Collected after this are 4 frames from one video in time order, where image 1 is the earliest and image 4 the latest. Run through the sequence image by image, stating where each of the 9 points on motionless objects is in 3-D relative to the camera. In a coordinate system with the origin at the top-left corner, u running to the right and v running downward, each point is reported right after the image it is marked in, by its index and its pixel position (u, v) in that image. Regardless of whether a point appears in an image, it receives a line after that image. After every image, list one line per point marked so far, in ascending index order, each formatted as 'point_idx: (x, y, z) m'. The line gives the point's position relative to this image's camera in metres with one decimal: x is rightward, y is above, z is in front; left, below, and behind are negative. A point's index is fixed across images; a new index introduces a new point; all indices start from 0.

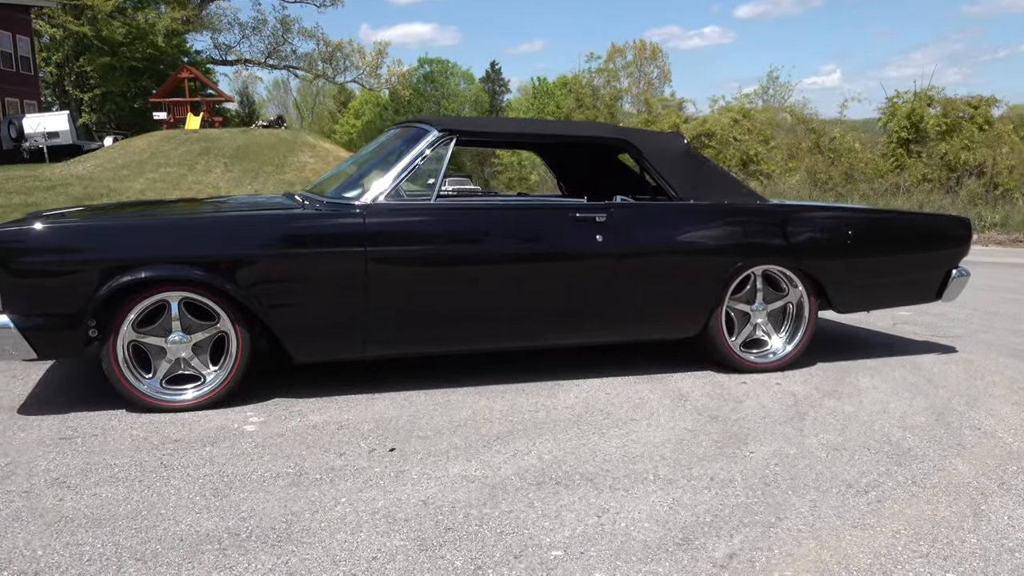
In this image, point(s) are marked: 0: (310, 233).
0: (-0.9, +0.3, +4.0) m
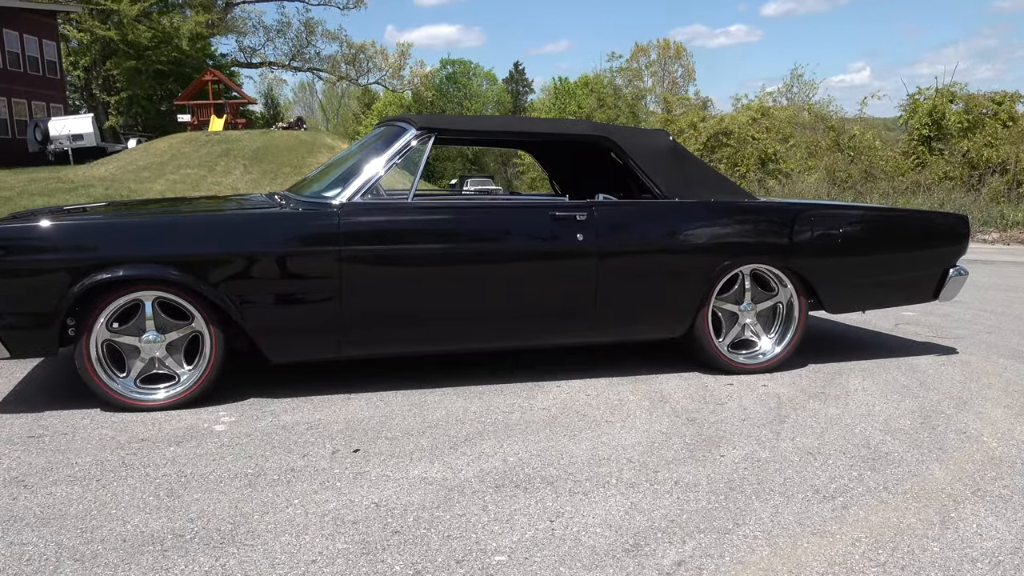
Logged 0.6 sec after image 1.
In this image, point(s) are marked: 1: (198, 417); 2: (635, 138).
0: (-1.0, +0.3, +3.9) m
1: (-1.4, -0.6, +3.7) m
2: (+0.6, +0.8, +4.6) m
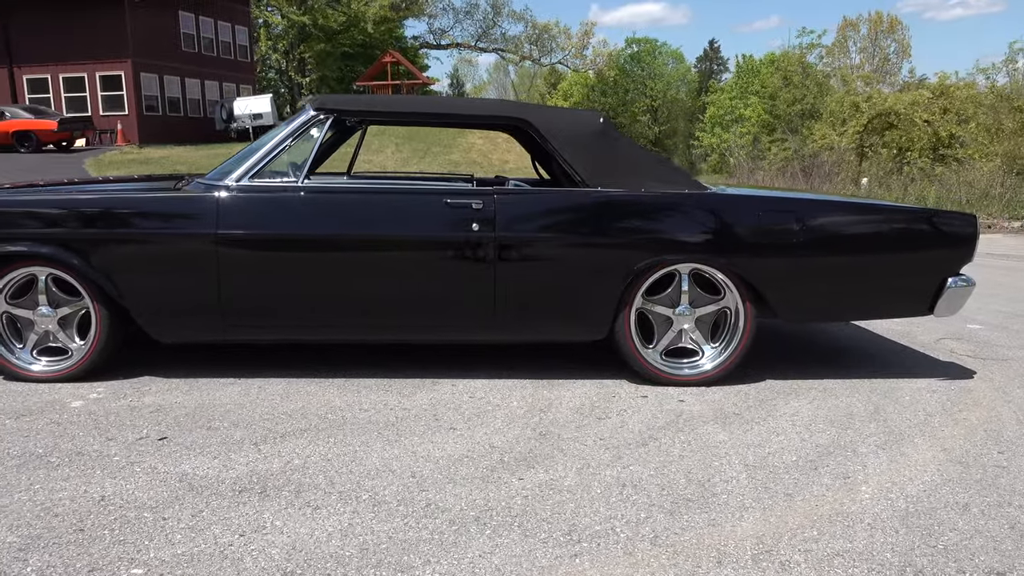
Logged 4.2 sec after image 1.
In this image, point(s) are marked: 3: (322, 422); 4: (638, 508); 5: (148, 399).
0: (-1.6, +0.3, +3.9) m
1: (-2.0, -0.5, +3.8) m
2: (+0.2, +0.8, +4.2) m
3: (-0.8, -0.5, +3.5) m
4: (+0.4, -0.7, +2.7) m
5: (-1.6, -0.5, +3.8) m
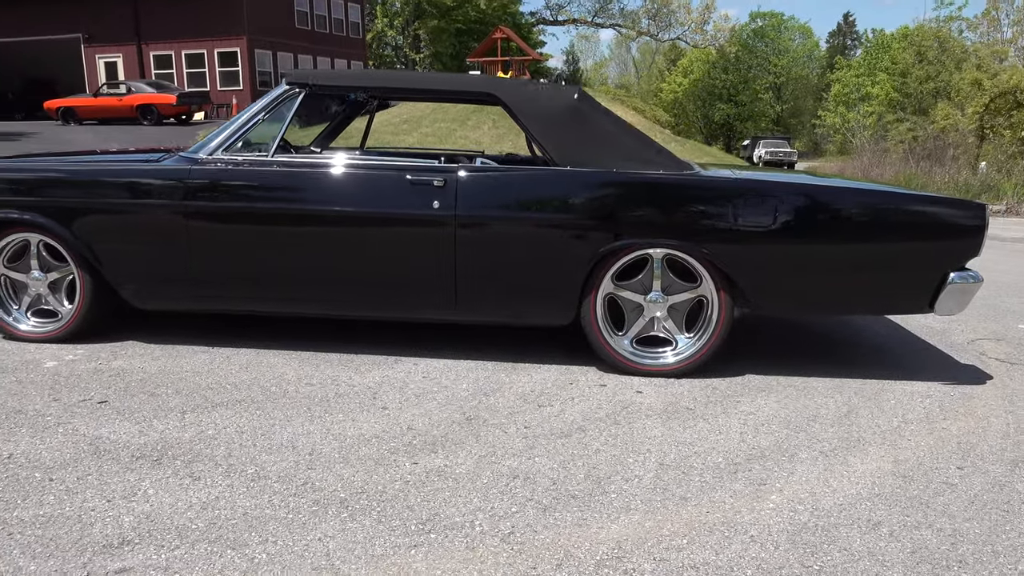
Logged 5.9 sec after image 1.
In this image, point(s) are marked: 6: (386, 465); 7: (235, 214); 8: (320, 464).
0: (-1.7, +0.5, +4.1) m
1: (-2.2, -0.3, +4.0) m
2: (+0.1, +0.9, +4.0) m
3: (-1.0, -0.4, +3.5) m
4: (0.0, -0.6, +2.6) m
5: (-1.8, -0.3, +3.9) m
6: (-0.4, -0.6, +2.8) m
7: (-1.3, +0.3, +4.0) m
8: (-0.6, -0.6, +2.8) m
